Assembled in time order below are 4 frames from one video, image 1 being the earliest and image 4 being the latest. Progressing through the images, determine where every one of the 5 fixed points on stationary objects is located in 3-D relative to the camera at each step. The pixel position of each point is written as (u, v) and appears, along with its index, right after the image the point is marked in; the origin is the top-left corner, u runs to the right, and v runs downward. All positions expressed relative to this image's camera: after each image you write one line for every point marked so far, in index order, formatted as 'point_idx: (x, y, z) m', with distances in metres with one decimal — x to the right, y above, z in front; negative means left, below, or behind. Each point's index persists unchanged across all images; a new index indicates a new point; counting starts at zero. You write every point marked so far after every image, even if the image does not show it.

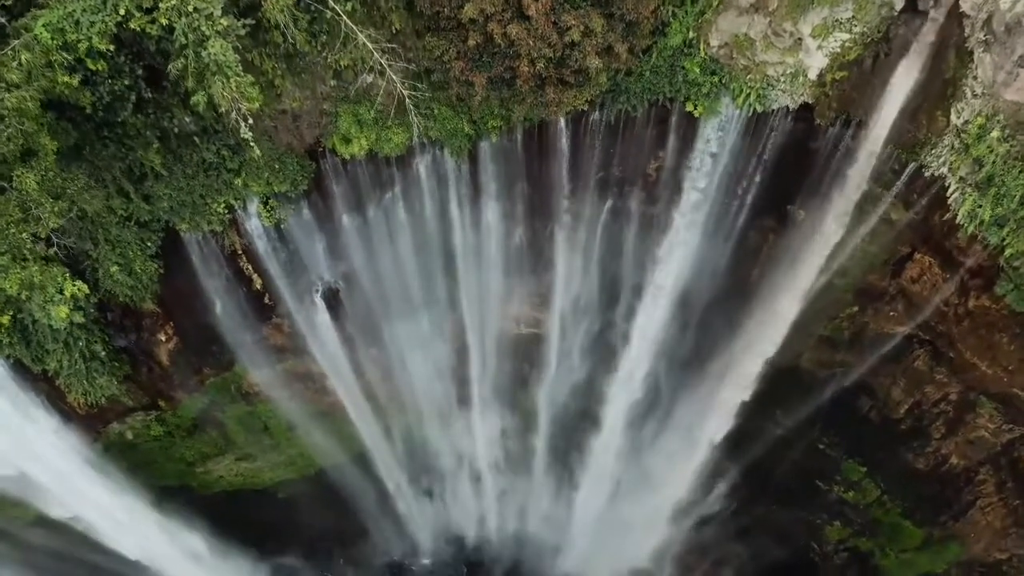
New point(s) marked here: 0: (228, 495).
0: (-4.5, -3.3, +11.0) m
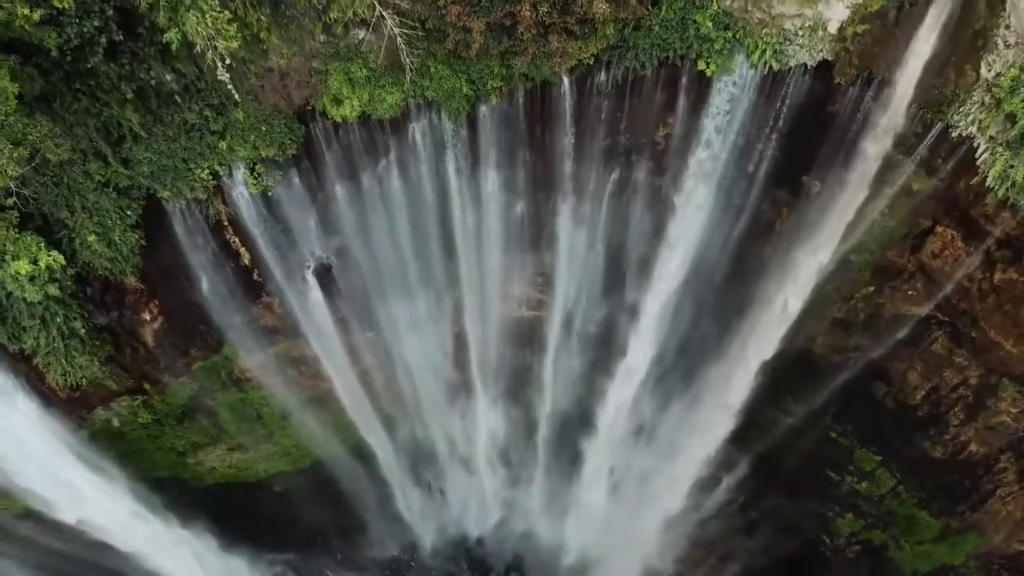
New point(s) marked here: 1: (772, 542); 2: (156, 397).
0: (-4.4, -3.0, +10.6) m
1: (+3.9, -3.9, +10.6) m
2: (-4.7, -1.4, +9.1) m
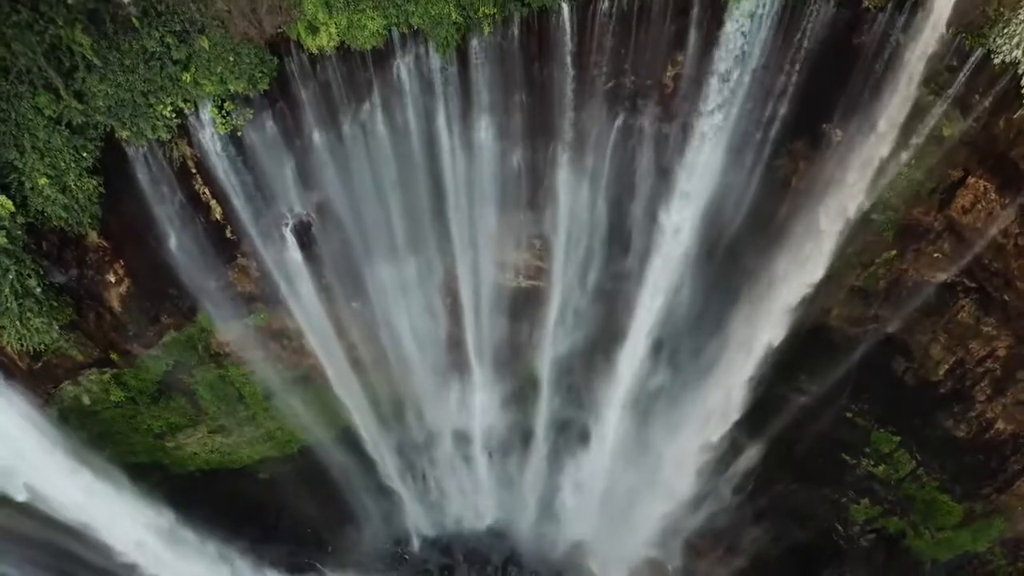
0: (-4.5, -2.6, +9.9) m
1: (+3.9, -3.4, +9.9) m
2: (-4.8, -1.0, +8.5) m
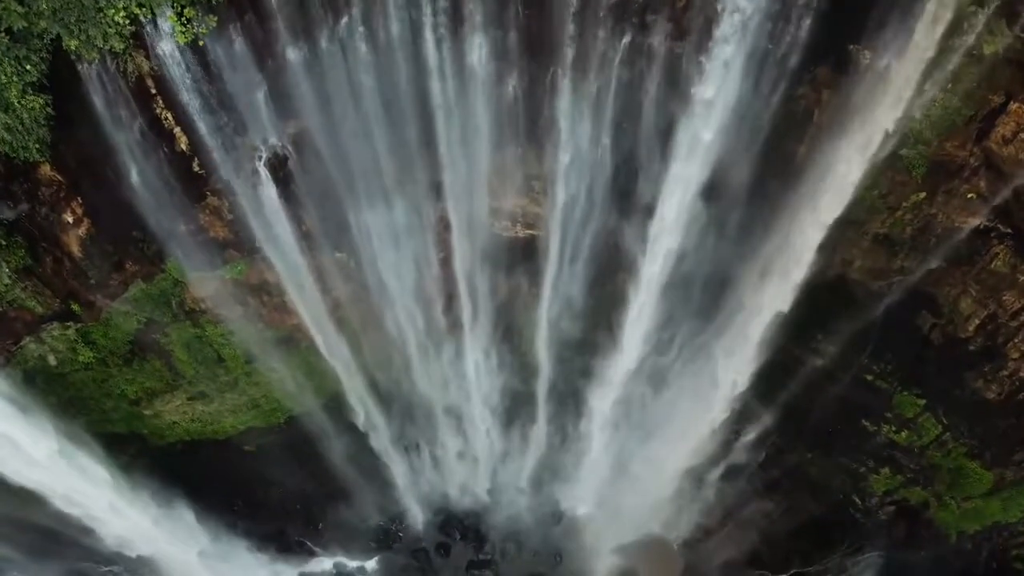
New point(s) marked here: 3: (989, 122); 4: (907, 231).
0: (-4.5, -2.0, +9.3) m
1: (+3.9, -2.8, +9.3) m
2: (-4.8, -0.4, +7.8) m
3: (+4.5, +1.6, +6.4) m
4: (+4.3, +0.7, +7.2) m
